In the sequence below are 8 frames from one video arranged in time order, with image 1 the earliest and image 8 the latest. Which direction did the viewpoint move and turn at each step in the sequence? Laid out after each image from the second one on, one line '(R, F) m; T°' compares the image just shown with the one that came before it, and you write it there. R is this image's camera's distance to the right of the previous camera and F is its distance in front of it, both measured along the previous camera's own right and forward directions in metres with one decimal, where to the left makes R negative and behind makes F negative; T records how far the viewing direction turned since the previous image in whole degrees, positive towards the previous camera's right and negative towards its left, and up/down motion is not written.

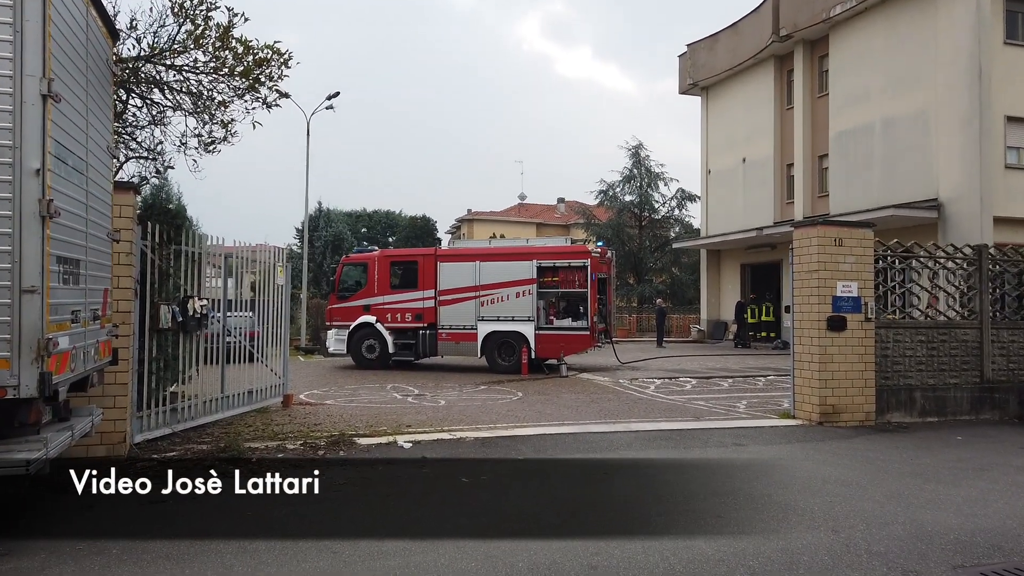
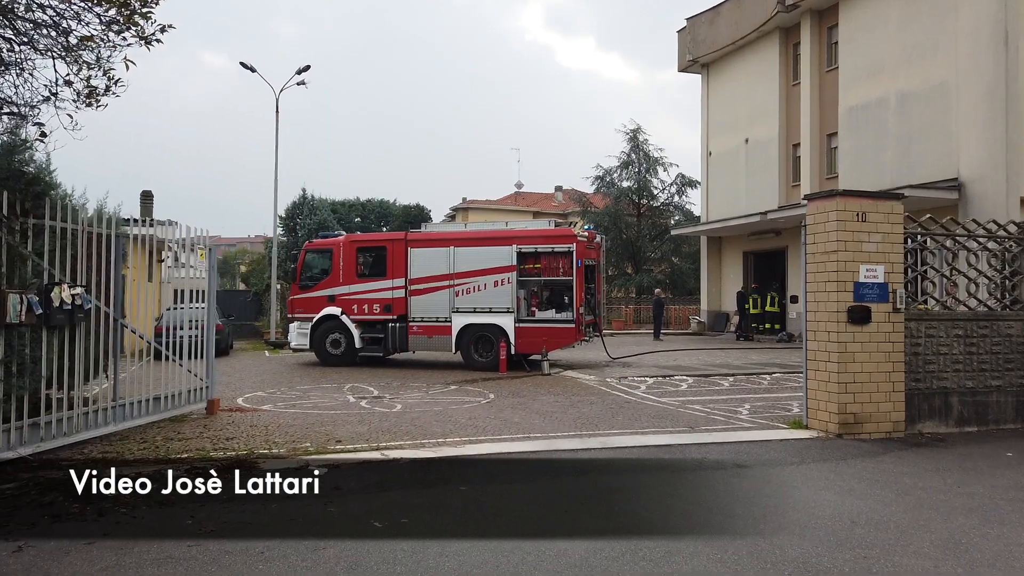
(+0.5, +1.7) m; 0°
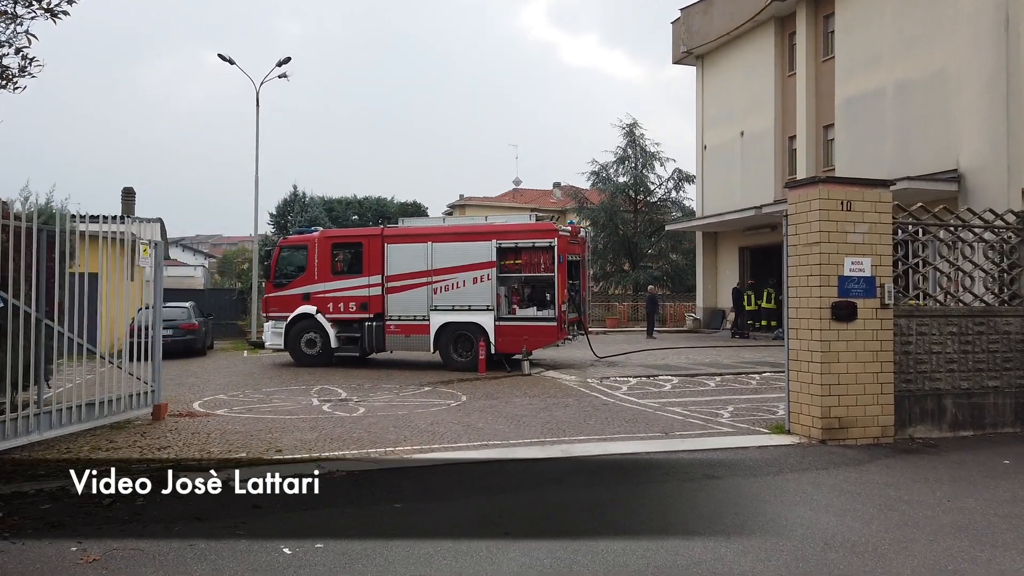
(+0.5, +0.6) m; 0°
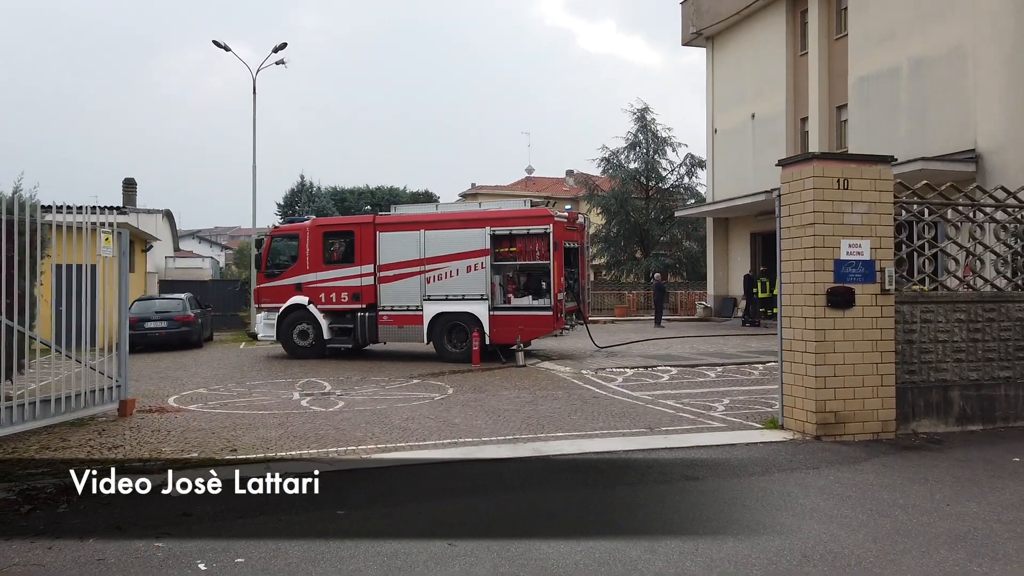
(+0.4, +0.5) m; -1°
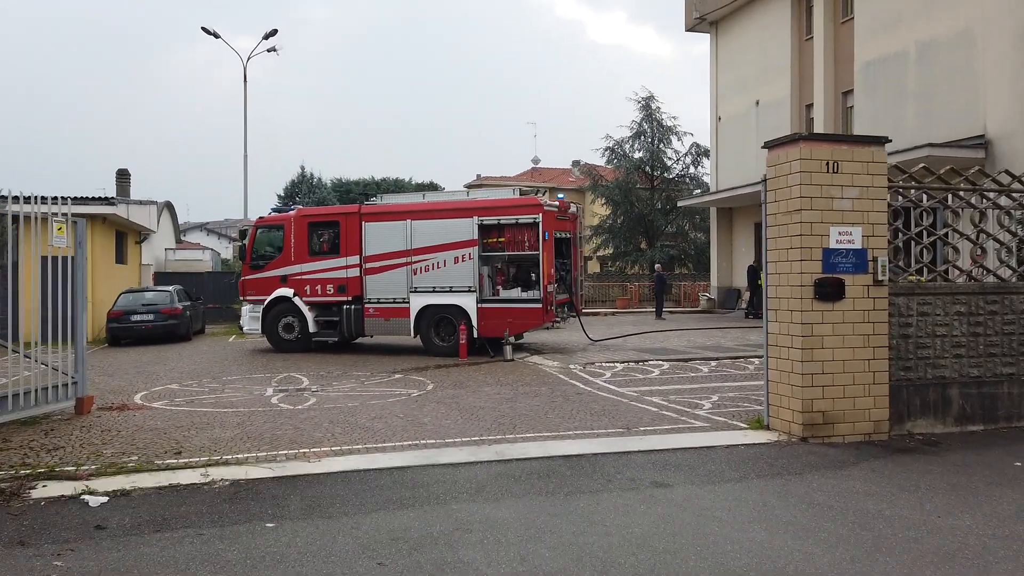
(+0.4, +0.5) m; -1°
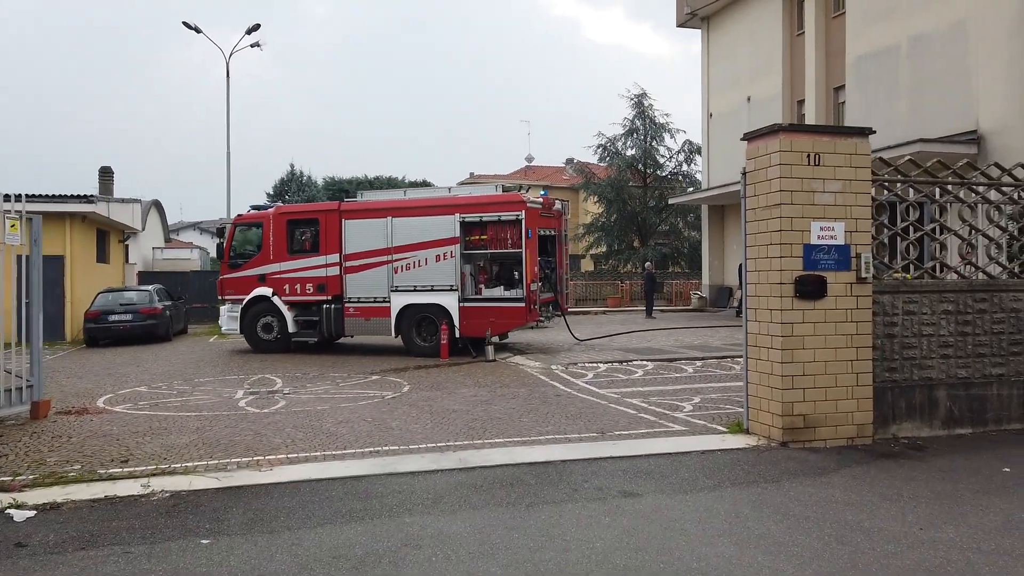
(+0.3, +0.3) m; 0°
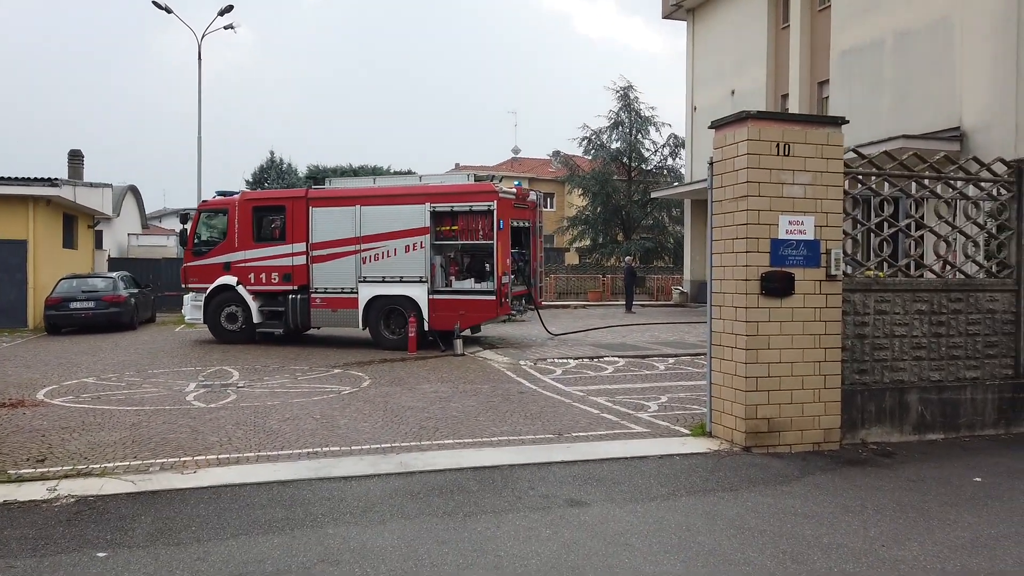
(+0.3, +0.4) m; +1°
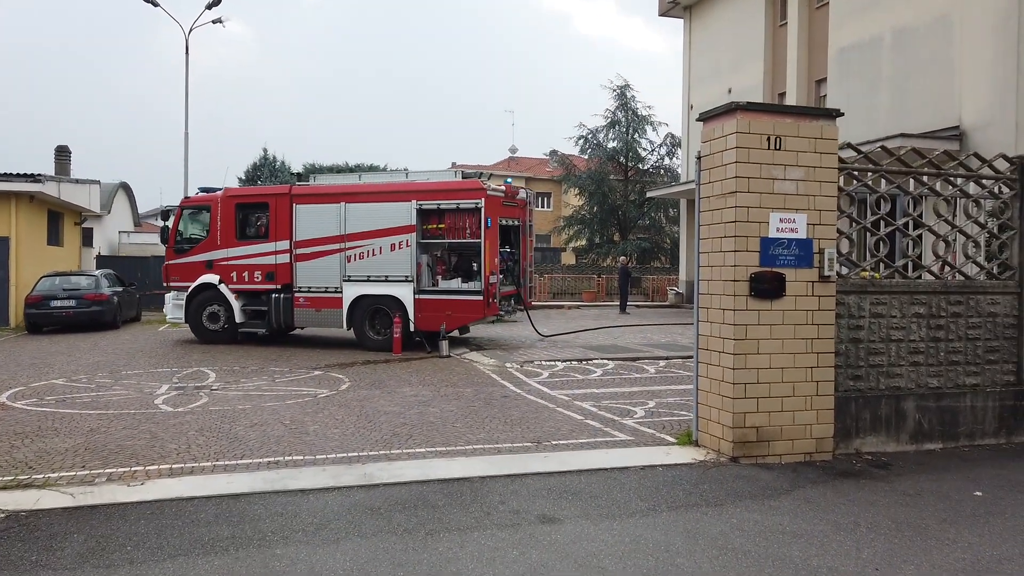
(+0.2, +0.3) m; 0°
